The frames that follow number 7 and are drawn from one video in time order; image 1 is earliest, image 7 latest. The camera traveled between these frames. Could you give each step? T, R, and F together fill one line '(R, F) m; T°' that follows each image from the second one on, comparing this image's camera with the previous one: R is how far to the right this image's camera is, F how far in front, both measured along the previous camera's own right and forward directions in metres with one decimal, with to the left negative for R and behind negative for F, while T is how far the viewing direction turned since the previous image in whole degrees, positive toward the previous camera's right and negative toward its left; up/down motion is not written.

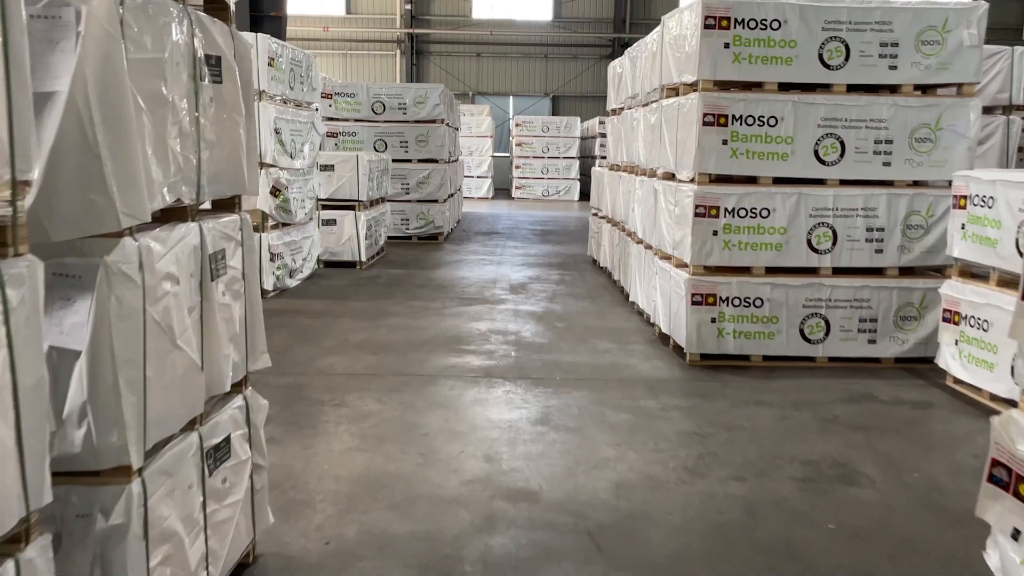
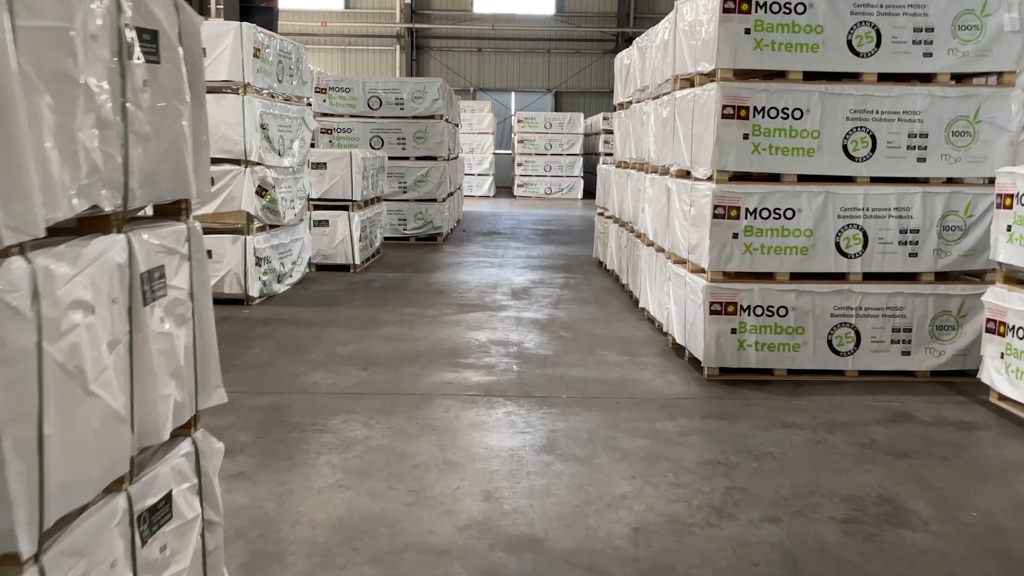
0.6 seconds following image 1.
(0.0, +0.4) m; 0°
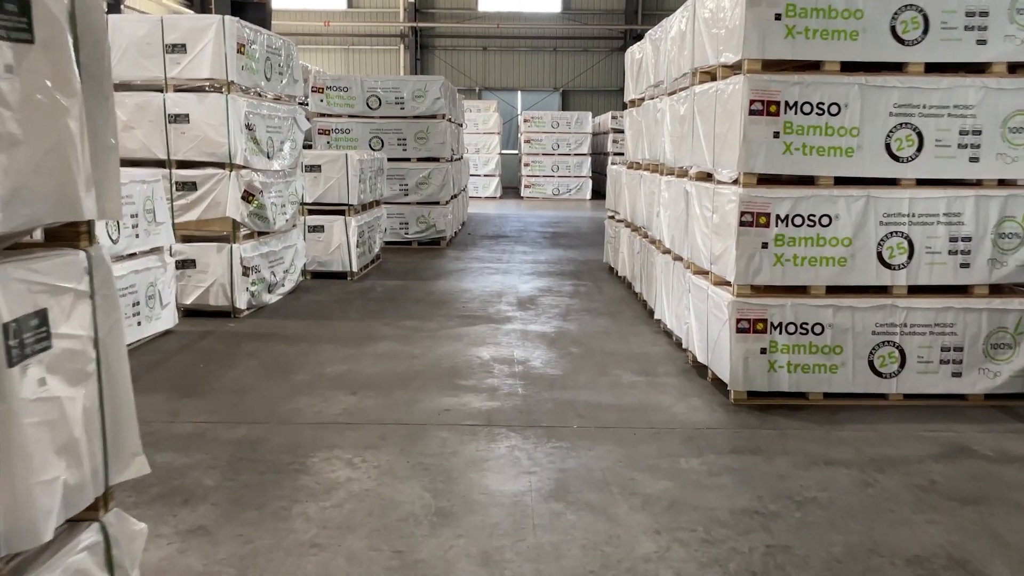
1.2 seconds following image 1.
(0.0, +0.5) m; -1°
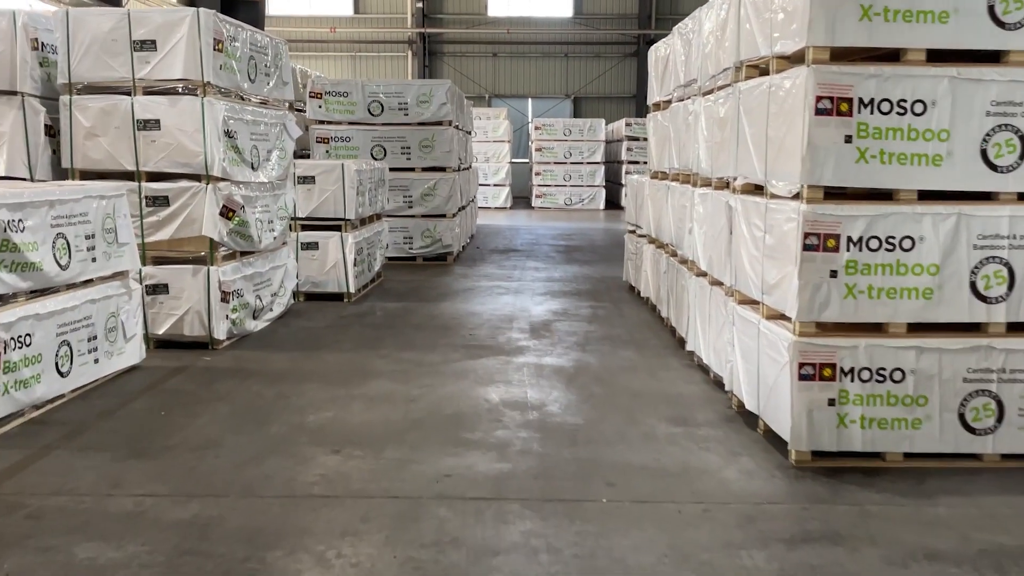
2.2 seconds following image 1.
(0.0, +0.8) m; -1°
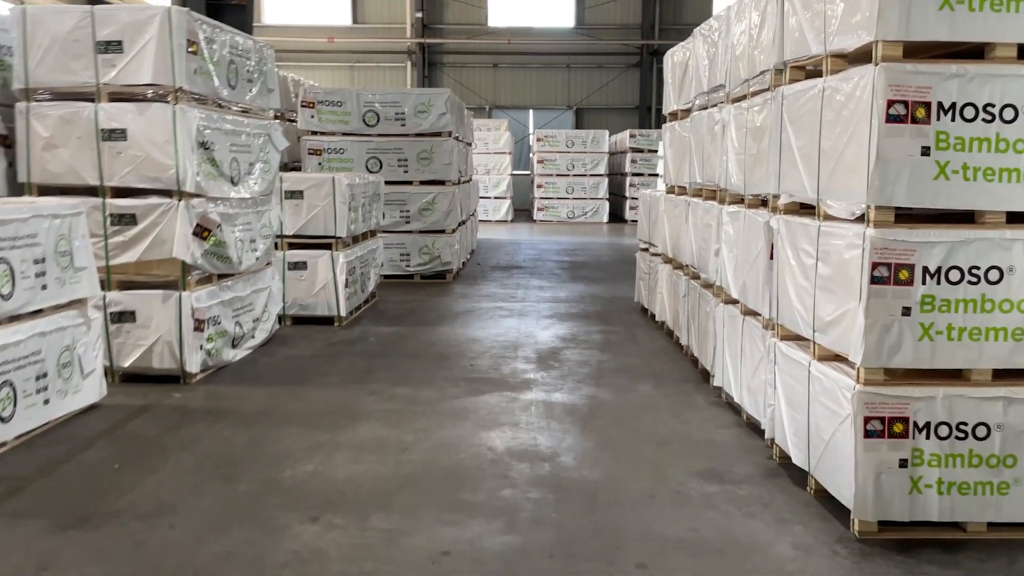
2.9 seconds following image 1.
(0.0, +0.6) m; 0°
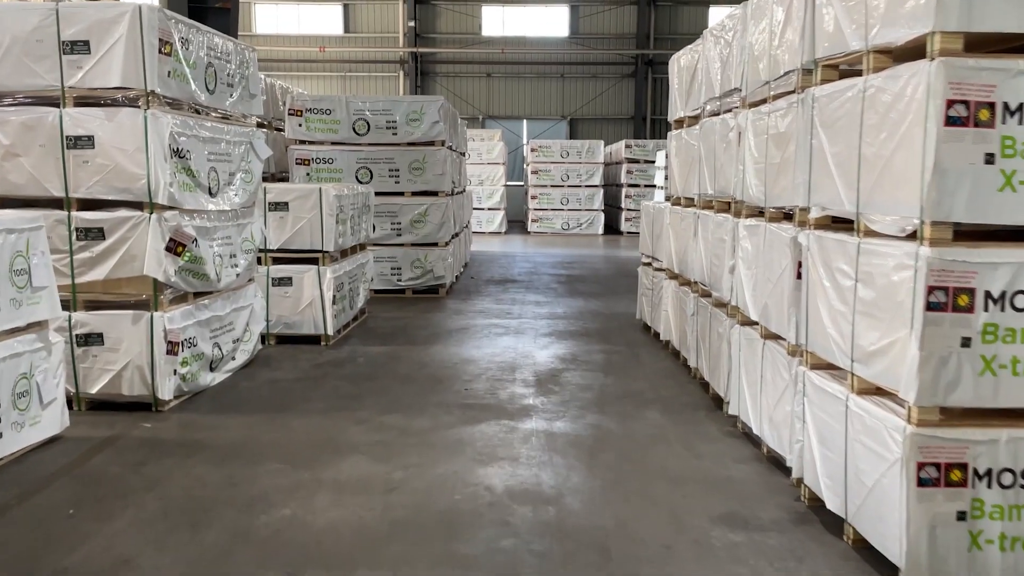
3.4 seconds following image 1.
(0.0, +0.4) m; 0°
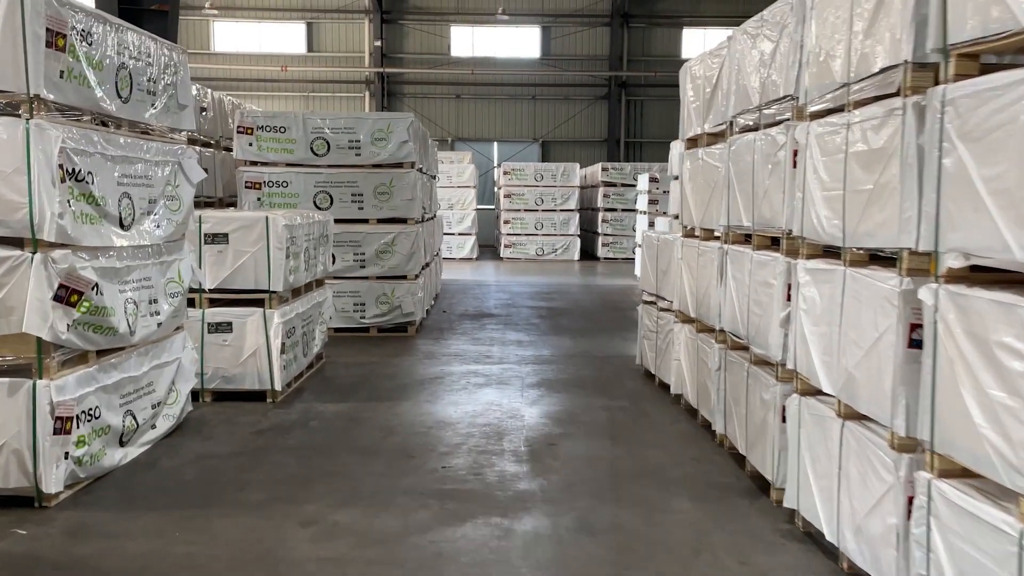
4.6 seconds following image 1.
(-0.1, +1.0) m; +2°
